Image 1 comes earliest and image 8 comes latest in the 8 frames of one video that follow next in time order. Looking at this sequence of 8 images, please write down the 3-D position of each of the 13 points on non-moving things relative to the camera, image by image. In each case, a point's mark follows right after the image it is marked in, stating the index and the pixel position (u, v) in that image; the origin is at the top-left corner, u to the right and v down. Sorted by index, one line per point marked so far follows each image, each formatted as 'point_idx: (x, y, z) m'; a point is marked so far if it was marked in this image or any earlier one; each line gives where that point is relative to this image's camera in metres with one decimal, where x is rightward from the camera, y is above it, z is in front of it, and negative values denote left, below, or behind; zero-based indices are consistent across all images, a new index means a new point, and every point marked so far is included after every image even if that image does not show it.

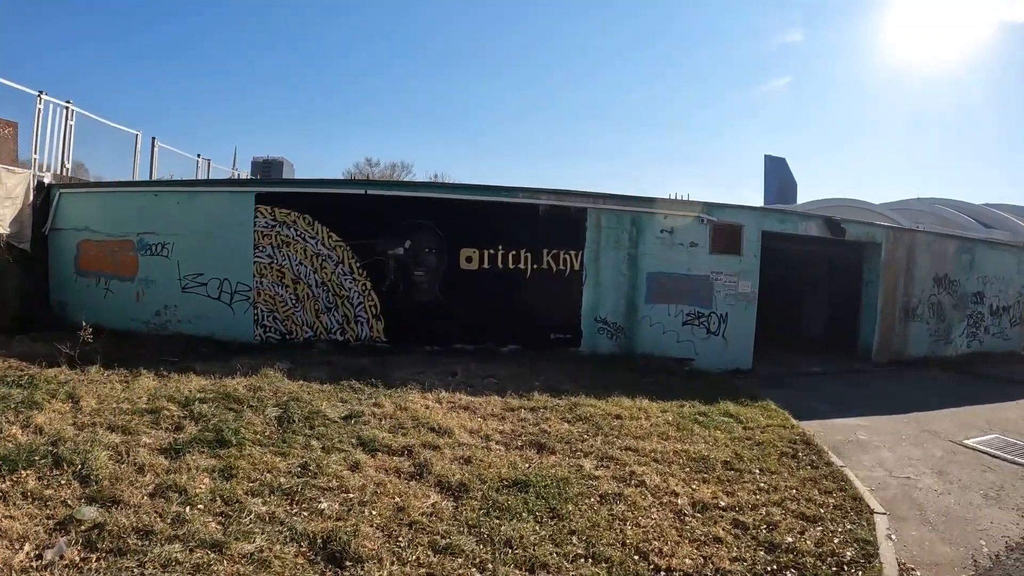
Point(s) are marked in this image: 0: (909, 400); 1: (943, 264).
0: (+5.0, -1.3, +14.1) m
1: (+6.6, +0.2, +17.4) m
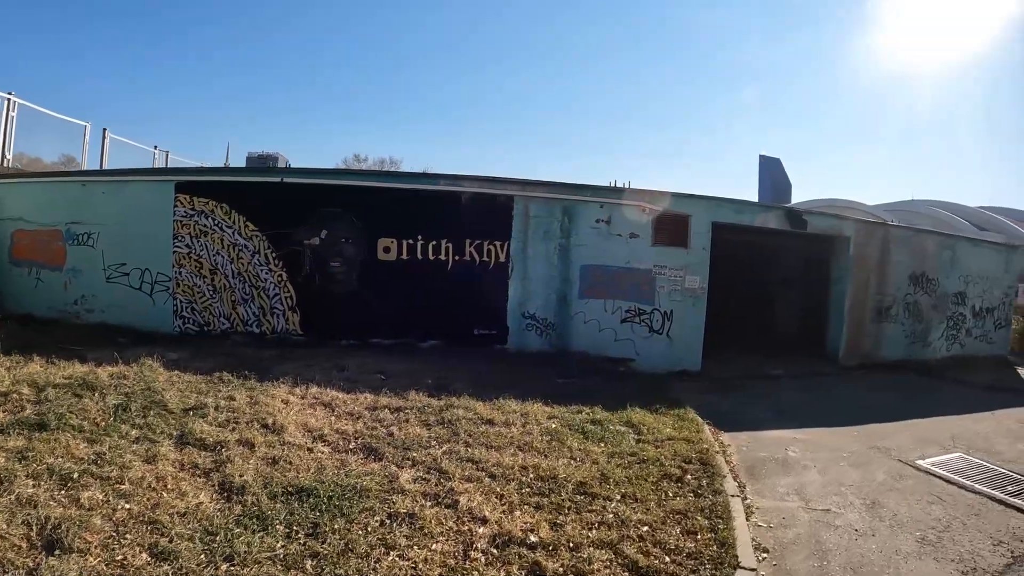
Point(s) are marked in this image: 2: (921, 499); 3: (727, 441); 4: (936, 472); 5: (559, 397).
0: (+3.7, -1.2, +11.8) m
1: (+5.5, +0.3, +15.2) m
2: (+2.4, -1.2, +6.7) m
3: (+1.7, -1.2, +8.7) m
4: (+2.9, -1.2, +7.6) m
5: (+0.5, -1.0, +10.8) m
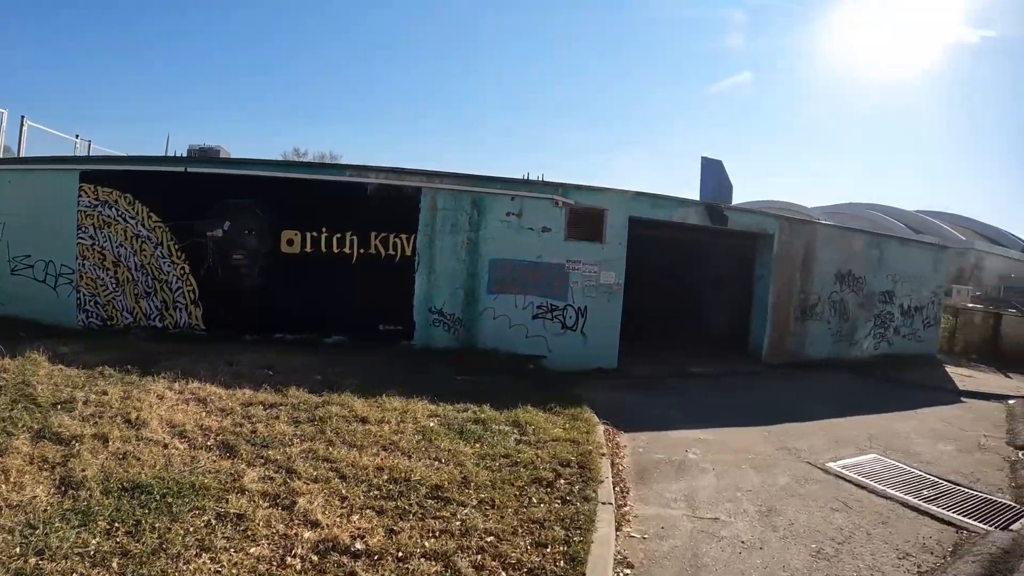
0: (+2.7, -1.1, +11.1) m
1: (+4.3, +0.3, +14.5) m
2: (+1.6, -1.1, +5.9) m
3: (+0.8, -1.1, +7.8) m
4: (+2.0, -1.1, +6.8) m
5: (-0.5, -0.9, +9.9) m
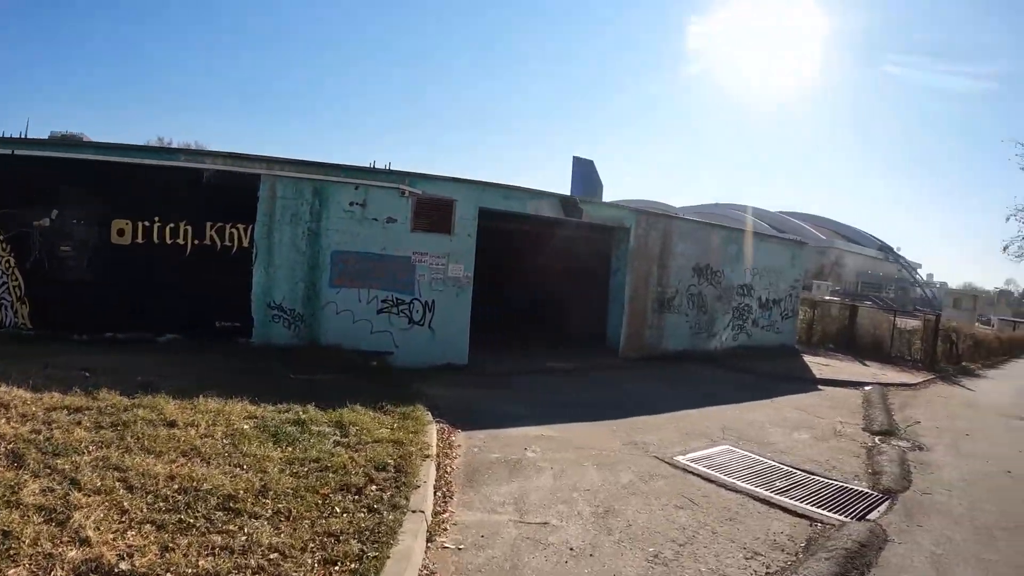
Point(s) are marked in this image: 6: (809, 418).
0: (+1.2, -1.0, +10.6) m
1: (+2.4, +0.5, +14.2) m
2: (+0.7, -1.0, +5.3) m
3: (-0.3, -1.0, +7.1) m
4: (+1.0, -0.9, +6.2) m
5: (-1.8, -0.8, +9.1) m
6: (+2.1, -0.9, +8.1) m
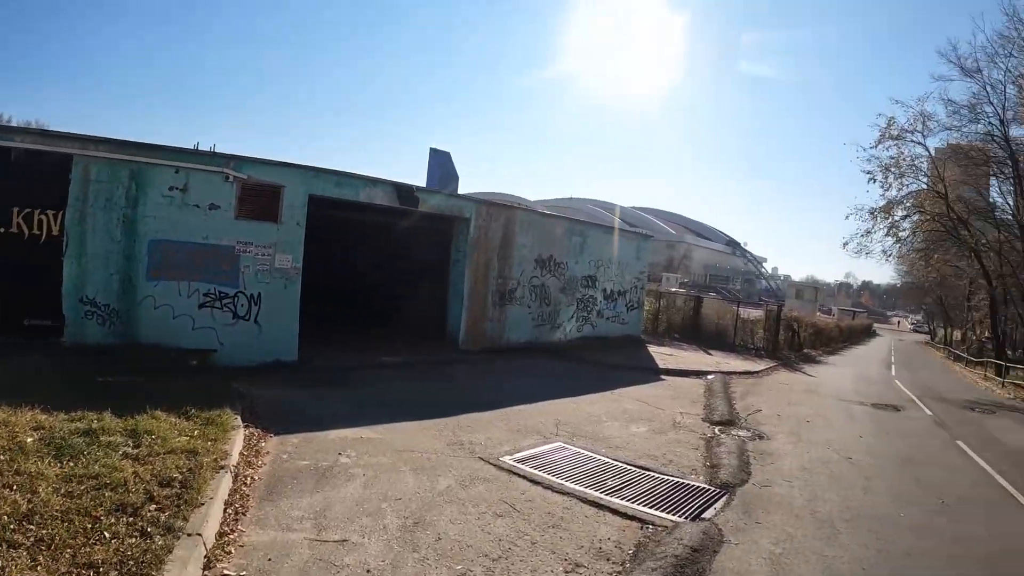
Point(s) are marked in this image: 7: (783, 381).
0: (-0.3, -0.9, +10.1) m
1: (+0.4, +0.6, +13.8) m
2: (-0.1, -0.9, +4.8) m
3: (-1.4, -0.9, +6.5) m
4: (+0.1, -0.9, +5.7) m
5: (-3.1, -0.8, +8.2) m
6: (+0.9, -0.8, +7.7) m
7: (+2.8, -0.9, +11.6) m
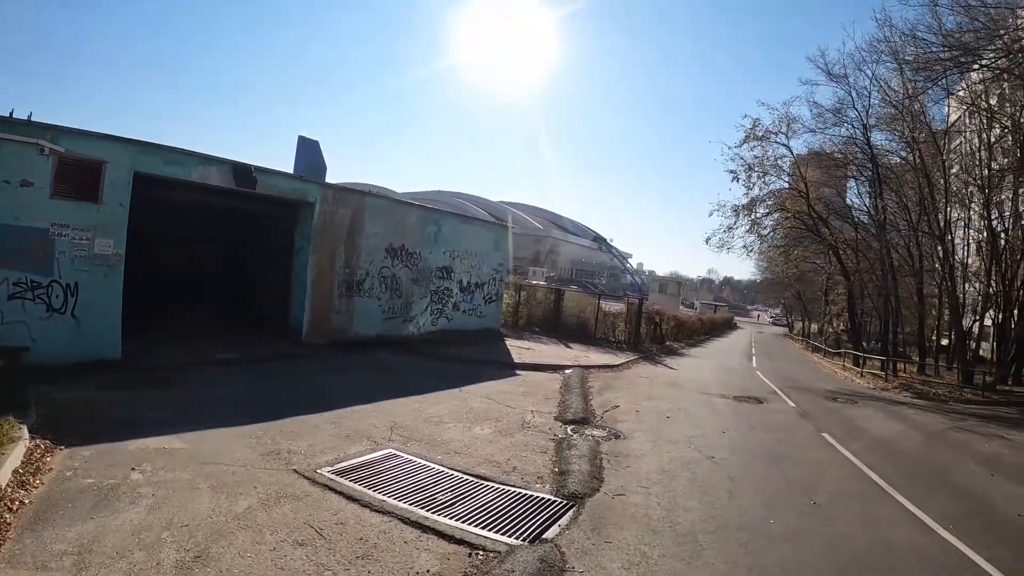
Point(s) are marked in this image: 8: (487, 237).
0: (-1.5, -0.8, +9.2) m
1: (-1.3, +0.7, +13.0) m
2: (-0.8, -0.8, +4.0) m
3: (-2.2, -0.8, +5.5) m
4: (-0.7, -0.8, +5.0) m
5: (-4.1, -0.7, +7.0) m
6: (-0.1, -0.7, +7.1) m
7: (+1.3, -0.8, +11.1) m
8: (-0.3, +0.7, +15.5) m
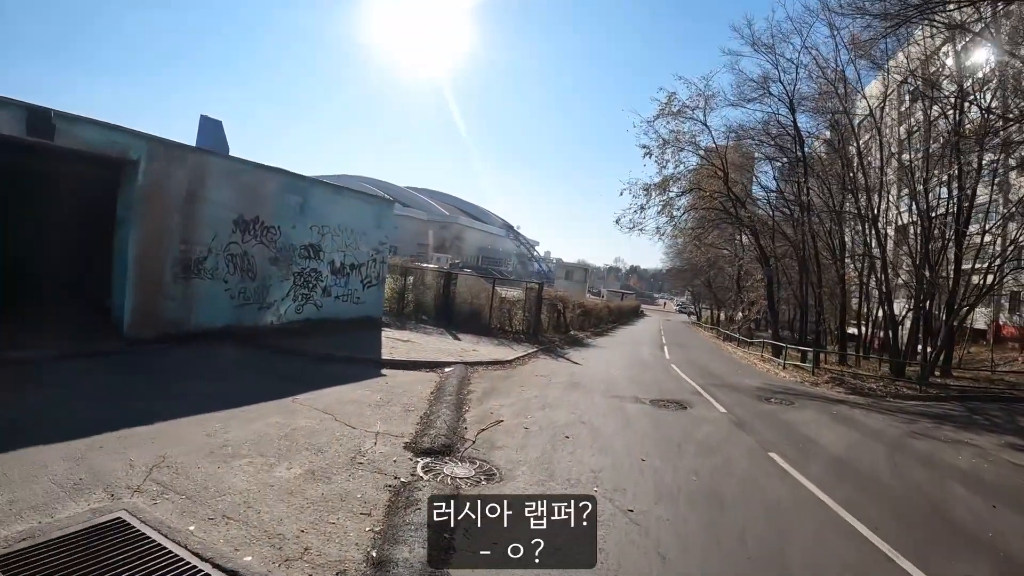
0: (-2.4, -0.7, +7.1) m
1: (-2.5, +0.8, +10.9) m
2: (-1.2, -0.7, +1.9) m
3: (-2.8, -0.7, +3.4) m
4: (-1.2, -0.7, +2.9) m
5: (-4.8, -0.6, +4.7) m
6: (-0.8, -0.6, +5.1) m
7: (+0.2, -0.7, +9.2) m
8: (-1.7, +0.9, +13.5) m
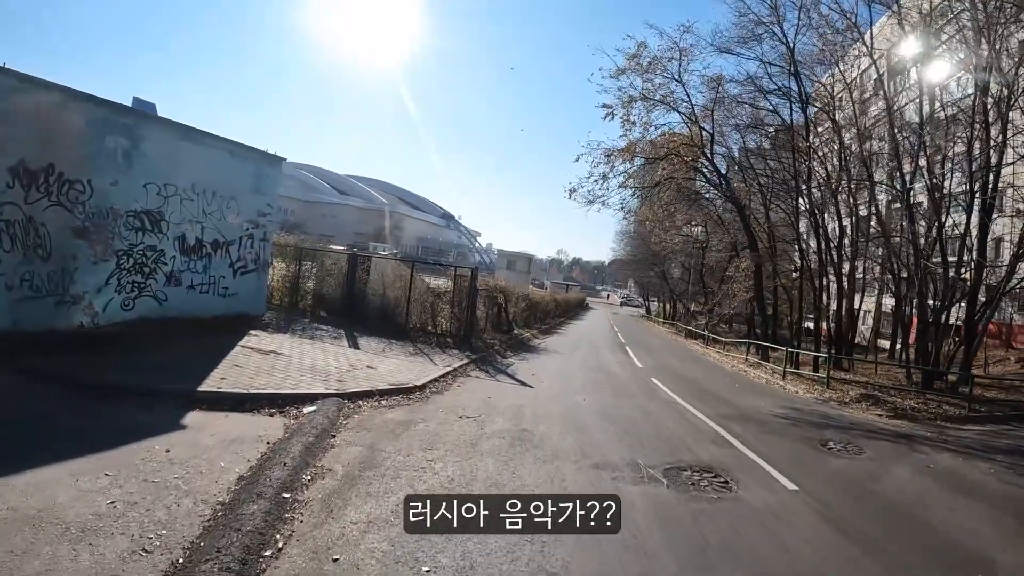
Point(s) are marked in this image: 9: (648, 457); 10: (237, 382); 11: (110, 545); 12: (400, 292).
0: (-2.8, -0.6, +3.5) m
1: (-3.0, +0.9, +7.3) m
2: (-1.3, -0.7, -1.6) m
3: (-3.0, -0.7, -0.2) m
4: (-1.4, -0.7, -0.6) m
5: (-5.1, -0.5, +1.0) m
6: (-1.1, -0.6, +1.6) m
7: (-0.2, -0.6, +5.7) m
8: (-2.4, +1.0, +9.9) m
9: (+0.5, -0.7, +4.4) m
10: (-1.3, -0.5, +5.2) m
11: (-0.9, -0.6, +2.6) m
12: (-1.2, 0.0, +12.9) m
